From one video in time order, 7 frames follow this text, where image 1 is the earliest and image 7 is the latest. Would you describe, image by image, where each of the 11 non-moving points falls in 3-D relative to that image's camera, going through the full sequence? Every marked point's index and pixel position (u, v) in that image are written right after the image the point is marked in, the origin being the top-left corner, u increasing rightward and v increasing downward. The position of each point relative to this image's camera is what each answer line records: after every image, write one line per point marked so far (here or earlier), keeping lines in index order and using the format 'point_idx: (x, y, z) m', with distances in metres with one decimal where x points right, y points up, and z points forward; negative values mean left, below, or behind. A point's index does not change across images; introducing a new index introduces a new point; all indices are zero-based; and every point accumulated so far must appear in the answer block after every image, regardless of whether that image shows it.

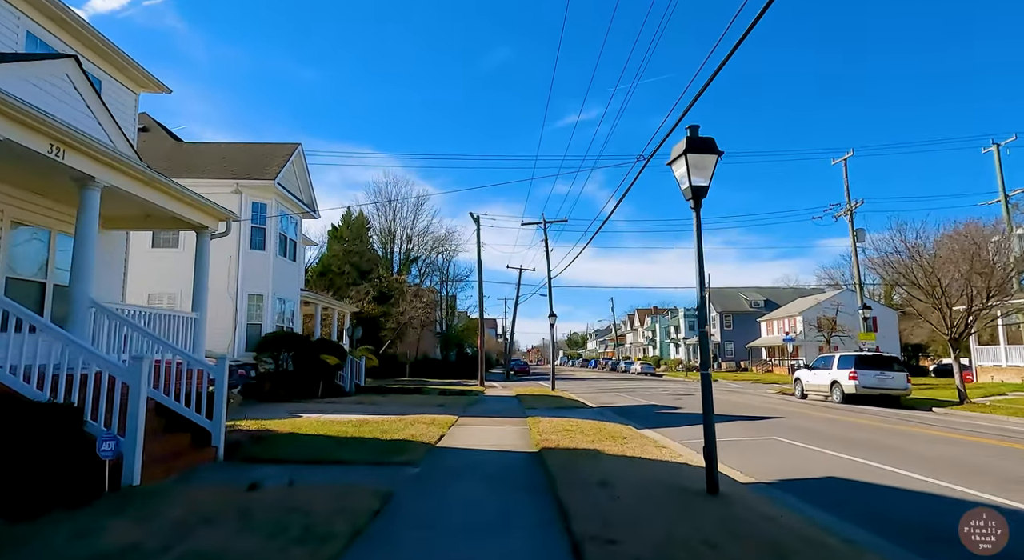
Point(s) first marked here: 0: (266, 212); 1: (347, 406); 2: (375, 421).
0: (-7.6, +2.1, +19.4) m
1: (-4.5, -3.4, +17.1) m
2: (-2.7, -2.8, +12.4) m
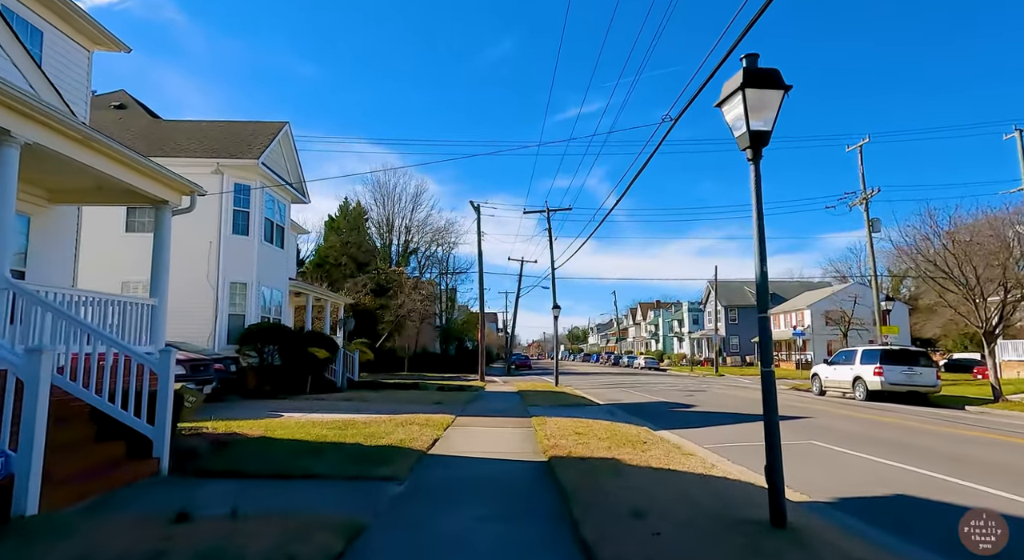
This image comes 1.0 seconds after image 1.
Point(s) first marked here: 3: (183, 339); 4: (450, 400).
0: (-7.5, +2.5, +18.0) m
1: (-4.4, -3.1, +15.8) m
2: (-2.6, -2.5, +11.0) m
3: (-8.7, -1.6, +16.7) m
4: (-1.7, -3.4, +17.5) m
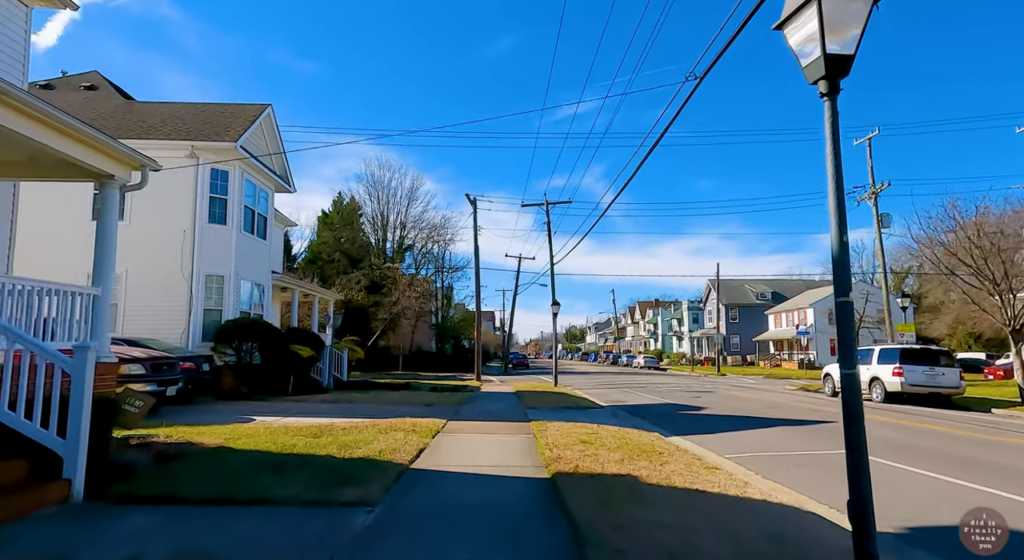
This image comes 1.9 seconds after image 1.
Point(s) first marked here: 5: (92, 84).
0: (-7.6, +2.7, +16.8) m
1: (-4.5, -2.9, +14.6) m
2: (-2.7, -2.4, +9.8) m
3: (-8.8, -1.4, +15.5) m
4: (-1.8, -3.2, +16.3) m
5: (-12.6, +5.9, +18.9) m
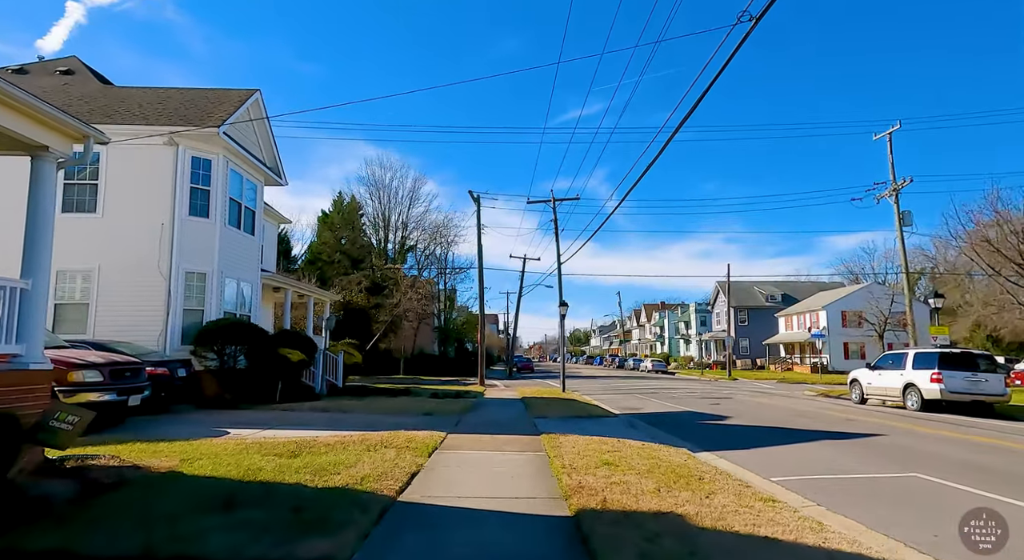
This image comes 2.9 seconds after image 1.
0: (-7.4, +2.7, +15.5) m
1: (-4.3, -2.8, +13.2) m
2: (-2.6, -2.3, +8.5) m
3: (-8.7, -1.3, +14.2) m
4: (-1.6, -3.1, +15.0) m
5: (-12.4, +5.9, +17.6) m
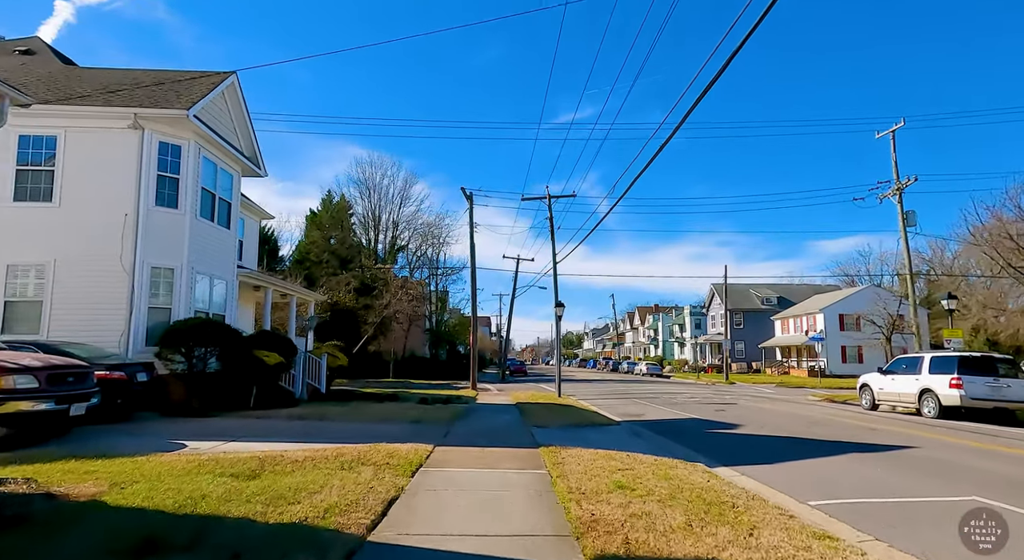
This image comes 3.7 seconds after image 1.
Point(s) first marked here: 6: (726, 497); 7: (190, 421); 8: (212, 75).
0: (-7.5, +2.8, +14.3) m
1: (-4.4, -2.7, +12.1) m
2: (-2.6, -2.2, +7.3) m
3: (-8.8, -1.2, +13.0) m
4: (-1.8, -3.0, +13.8) m
5: (-12.5, +6.0, +16.4) m
6: (+2.1, -2.1, +6.1) m
7: (-6.2, -2.7, +12.0) m
8: (-7.5, +5.1, +15.7) m
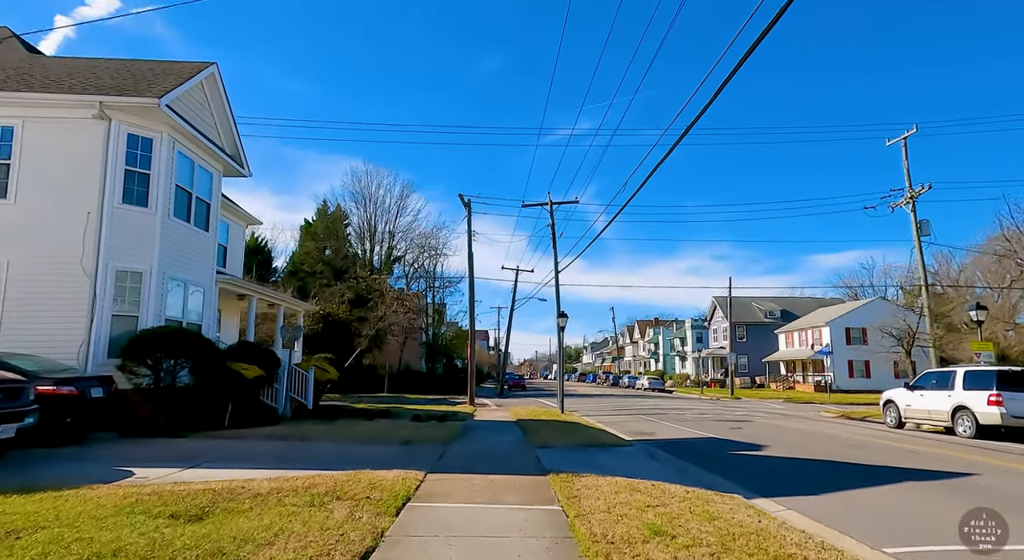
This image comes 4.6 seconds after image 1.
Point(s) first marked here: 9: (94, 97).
0: (-7.5, +2.7, +13.1) m
1: (-4.4, -2.8, +10.7) m
2: (-2.5, -2.1, +6.0) m
3: (-8.7, -1.3, +11.7) m
4: (-1.7, -3.2, +12.5) m
5: (-12.5, +5.9, +15.2) m
6: (+2.1, -2.1, +4.9) m
7: (-6.1, -2.8, +10.7) m
8: (-7.5, +5.0, +14.6) m
9: (-8.2, +3.6, +12.3) m
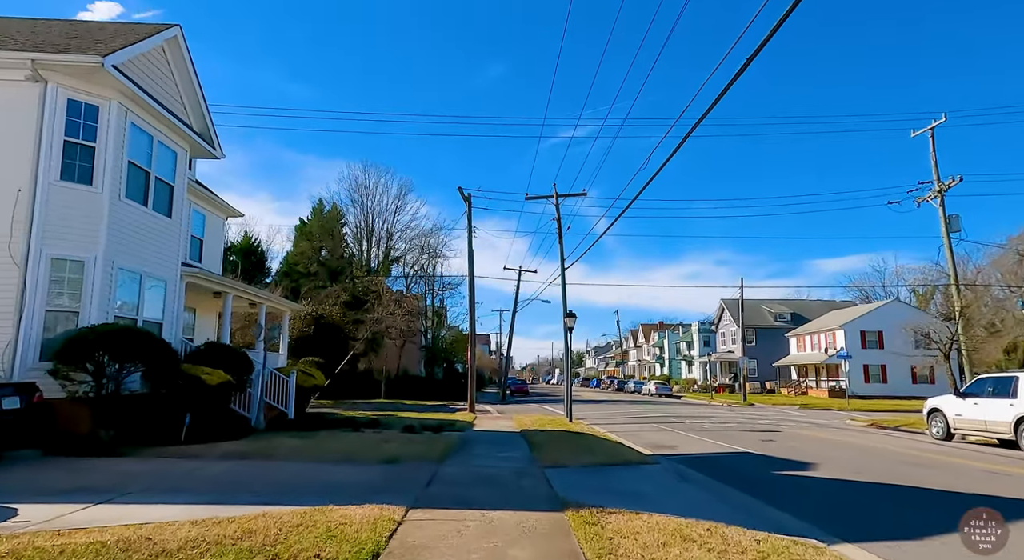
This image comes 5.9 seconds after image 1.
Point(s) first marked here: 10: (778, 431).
0: (-7.4, +2.9, +11.3) m
1: (-4.3, -2.6, +8.9) m
2: (-2.5, -1.9, +4.2) m
3: (-8.6, -1.1, +9.8) m
4: (-1.6, -3.0, +10.7) m
5: (-12.4, +6.0, +13.5) m
6: (+2.2, -1.8, +3.0) m
7: (-6.0, -2.6, +8.9) m
8: (-7.4, +5.1, +12.8) m
9: (-8.1, +3.7, +10.5) m
10: (+7.9, -4.5, +18.9) m
